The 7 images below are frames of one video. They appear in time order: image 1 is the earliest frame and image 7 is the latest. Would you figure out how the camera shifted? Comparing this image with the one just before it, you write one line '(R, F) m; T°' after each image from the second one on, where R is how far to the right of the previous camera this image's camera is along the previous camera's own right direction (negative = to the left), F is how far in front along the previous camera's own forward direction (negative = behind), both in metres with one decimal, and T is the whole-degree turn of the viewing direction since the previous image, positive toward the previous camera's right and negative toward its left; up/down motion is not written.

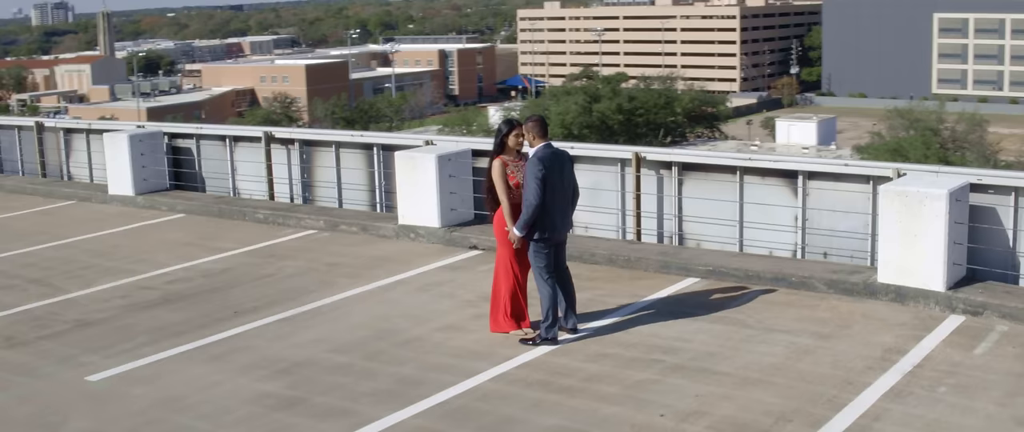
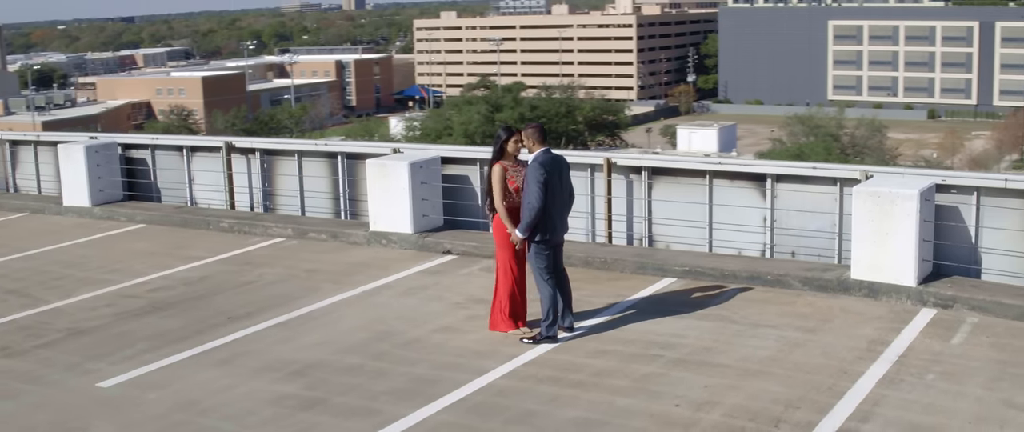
(-0.4, -0.2) m; +3°
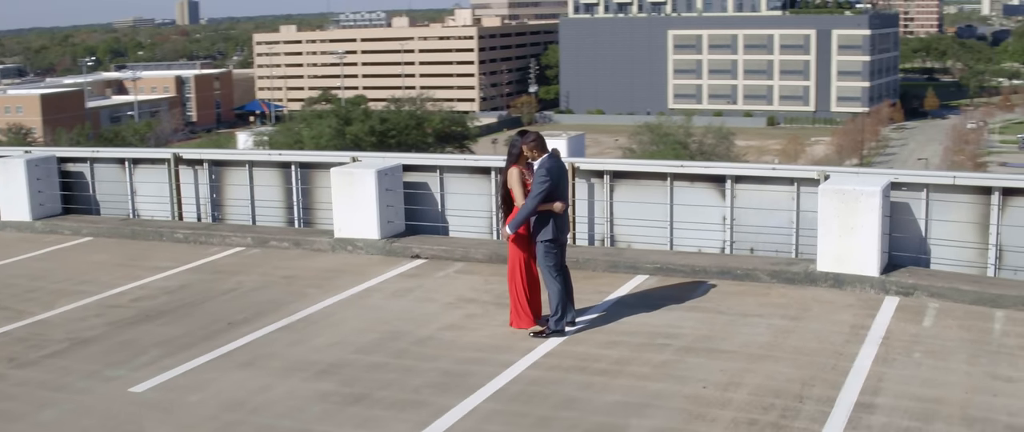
(-0.6, -0.3) m; +5°
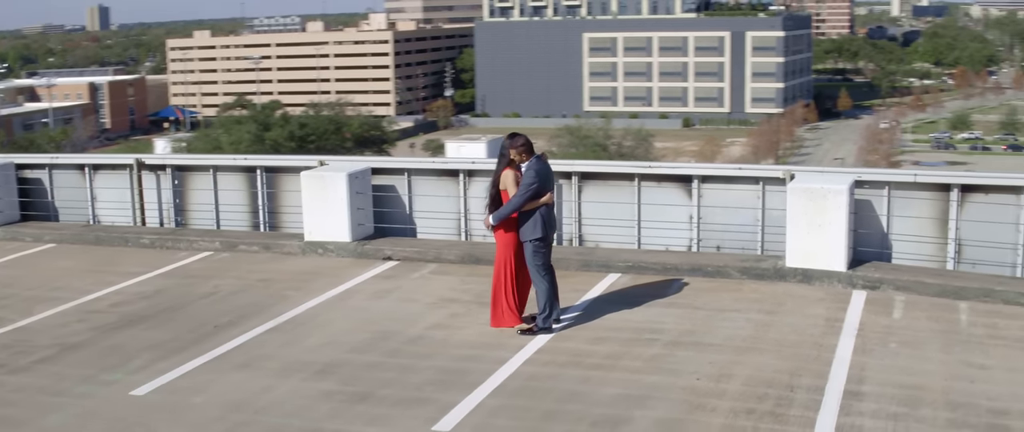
(-0.3, -0.2) m; +3°
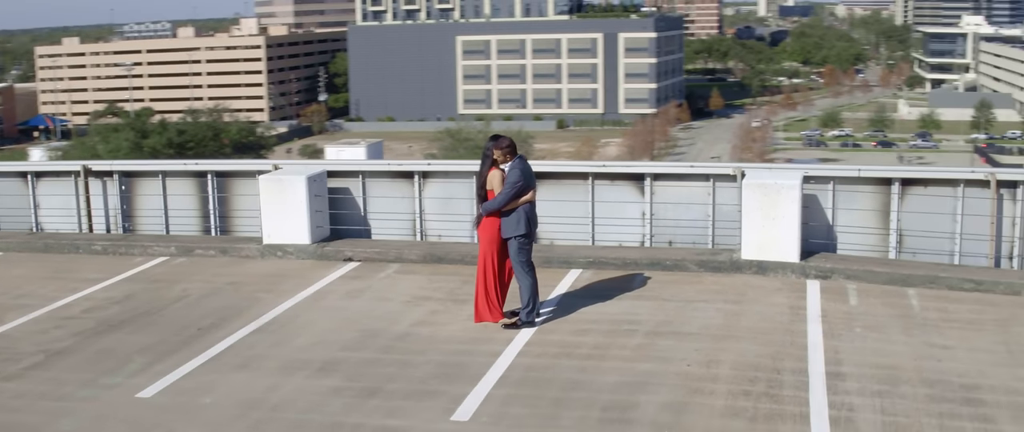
(-0.5, -0.3) m; +4°
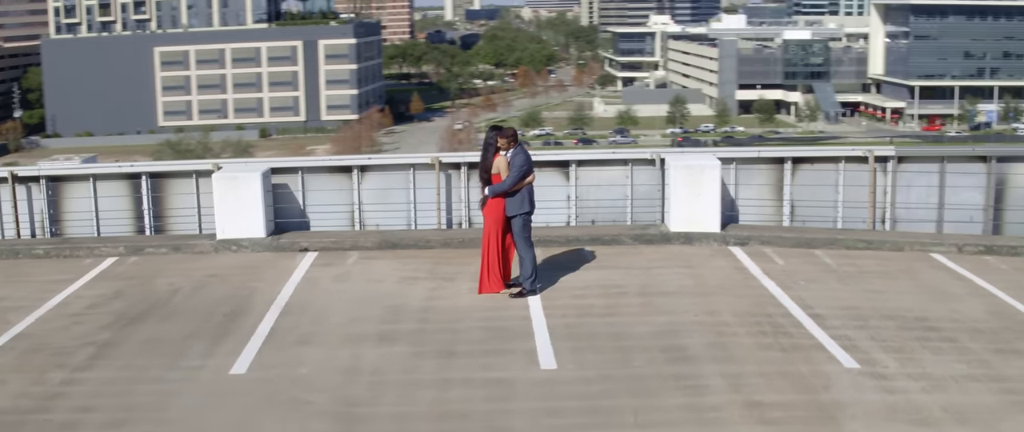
(-1.5, -0.9) m; +11°
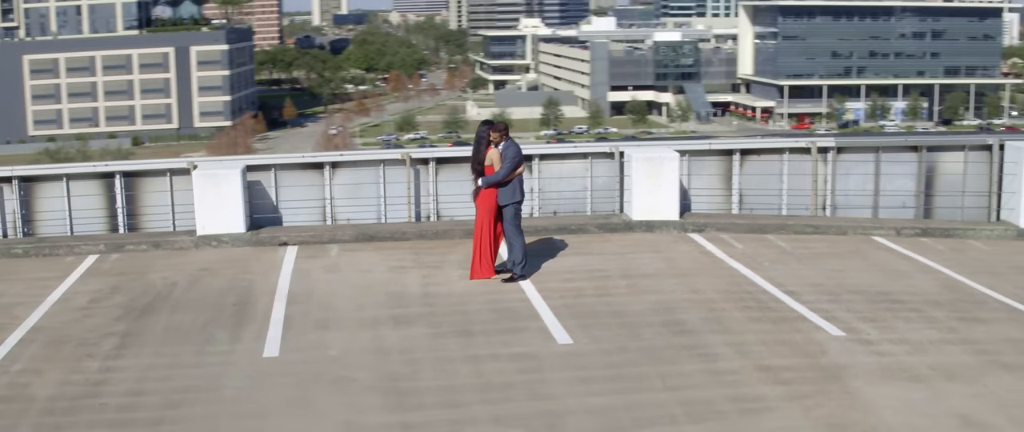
(-0.6, -0.5) m; +5°
